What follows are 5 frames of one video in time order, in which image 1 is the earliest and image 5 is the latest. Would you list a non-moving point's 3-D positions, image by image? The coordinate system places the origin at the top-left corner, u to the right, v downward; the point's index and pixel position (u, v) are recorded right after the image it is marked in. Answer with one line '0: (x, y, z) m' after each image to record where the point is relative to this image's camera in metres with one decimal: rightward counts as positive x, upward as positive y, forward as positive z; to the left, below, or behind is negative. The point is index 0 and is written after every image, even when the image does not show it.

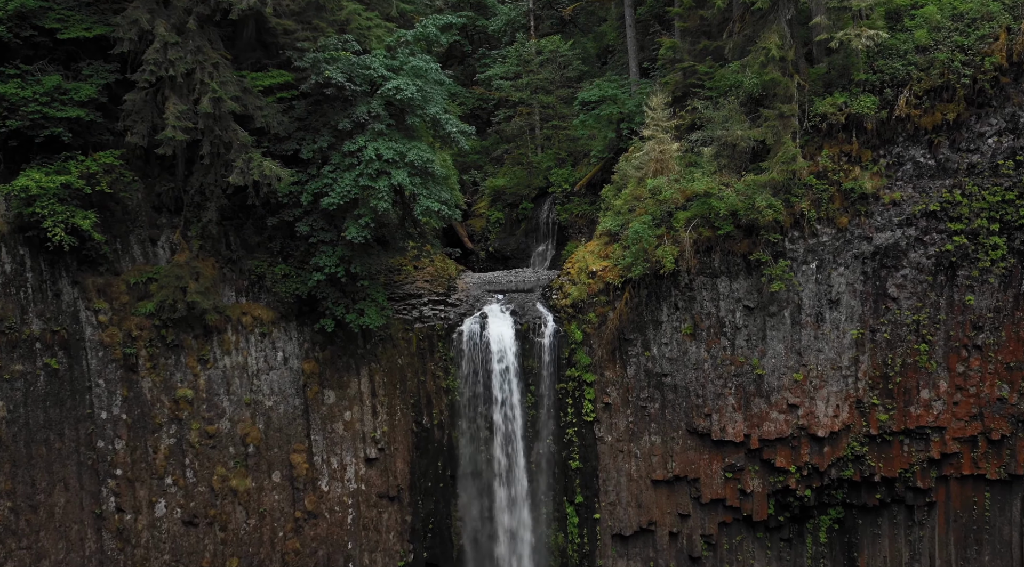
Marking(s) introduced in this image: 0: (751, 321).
0: (+5.6, -0.9, +19.0) m
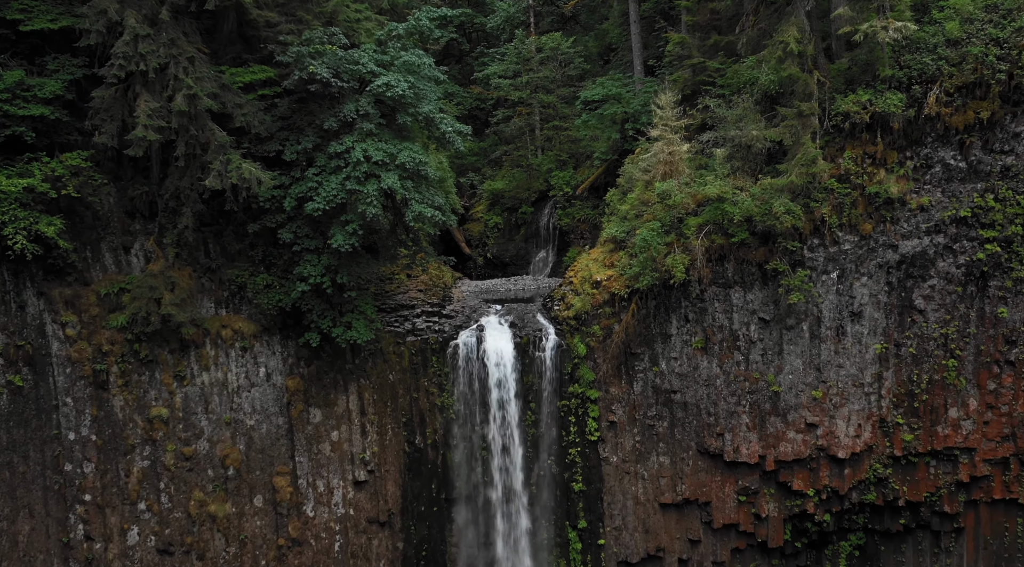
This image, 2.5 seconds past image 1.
0: (+5.6, -1.1, +17.8) m
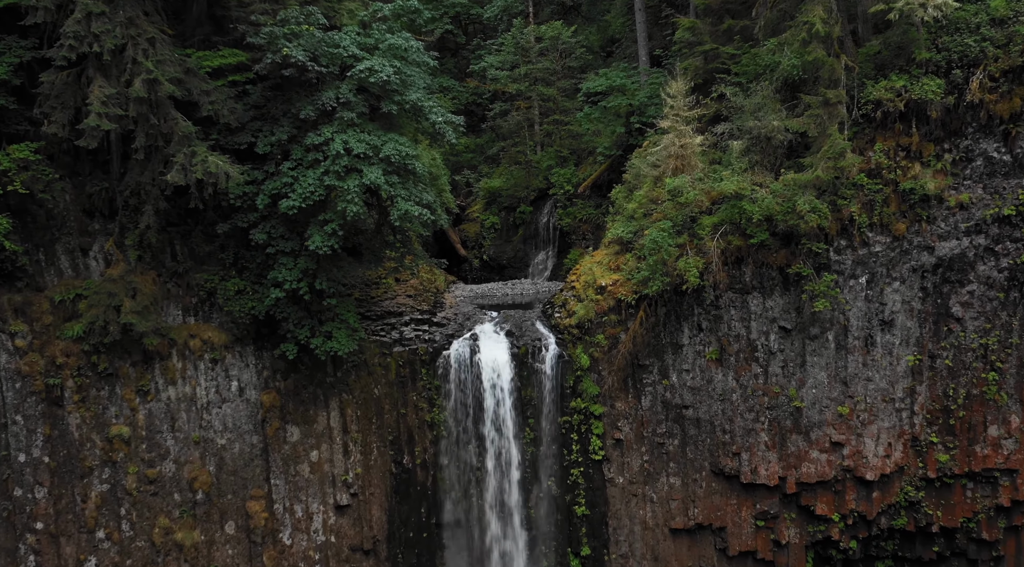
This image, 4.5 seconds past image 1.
0: (+5.5, -1.2, +16.2) m
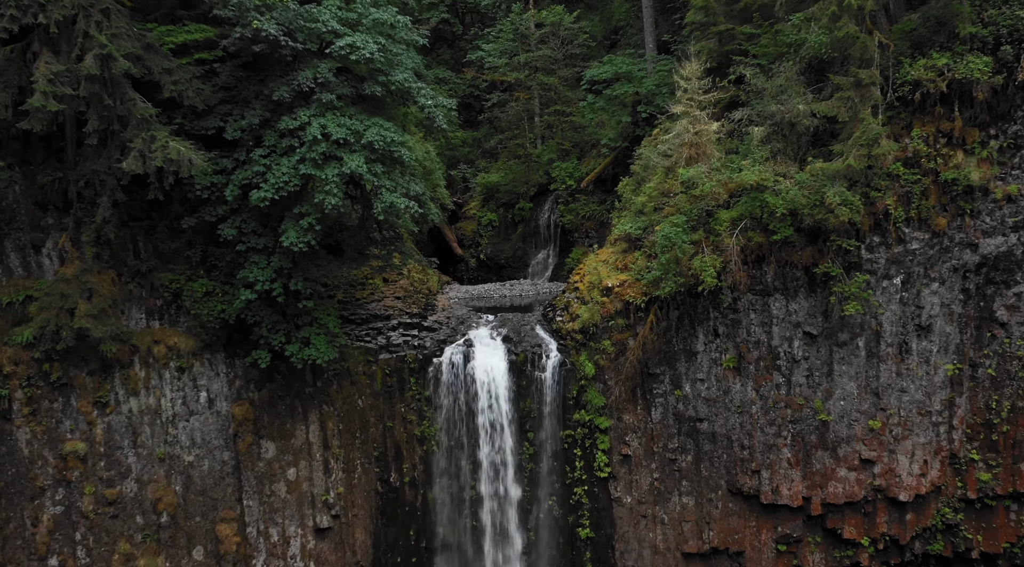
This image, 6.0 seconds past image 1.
0: (+5.5, -1.3, +14.7) m
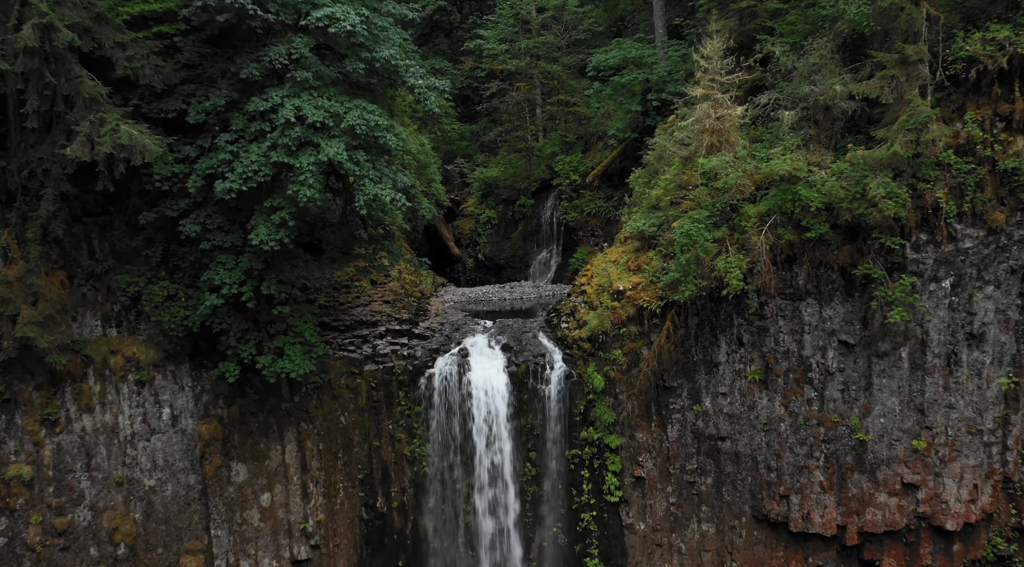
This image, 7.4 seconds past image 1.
0: (+5.5, -1.3, +13.1) m
